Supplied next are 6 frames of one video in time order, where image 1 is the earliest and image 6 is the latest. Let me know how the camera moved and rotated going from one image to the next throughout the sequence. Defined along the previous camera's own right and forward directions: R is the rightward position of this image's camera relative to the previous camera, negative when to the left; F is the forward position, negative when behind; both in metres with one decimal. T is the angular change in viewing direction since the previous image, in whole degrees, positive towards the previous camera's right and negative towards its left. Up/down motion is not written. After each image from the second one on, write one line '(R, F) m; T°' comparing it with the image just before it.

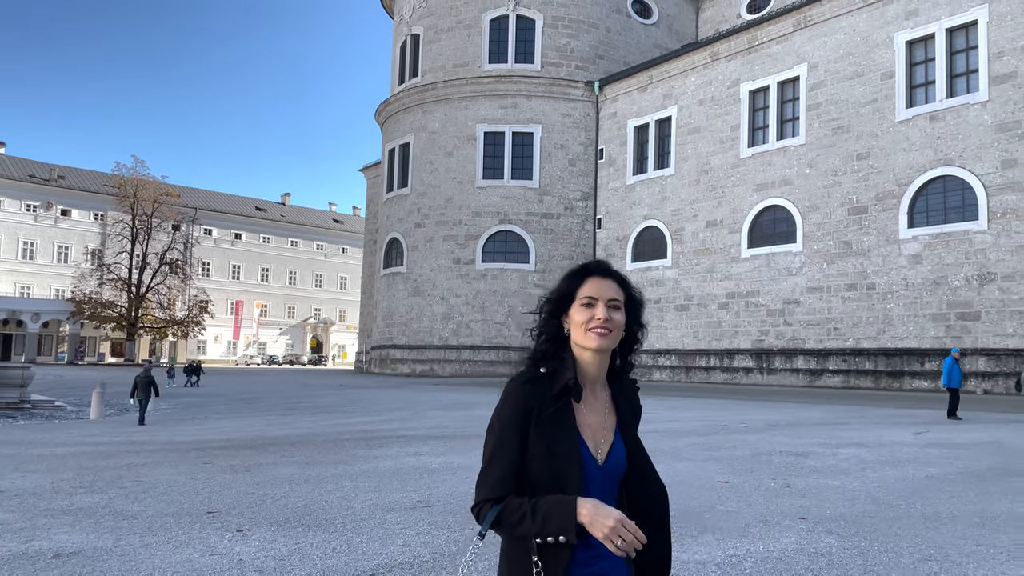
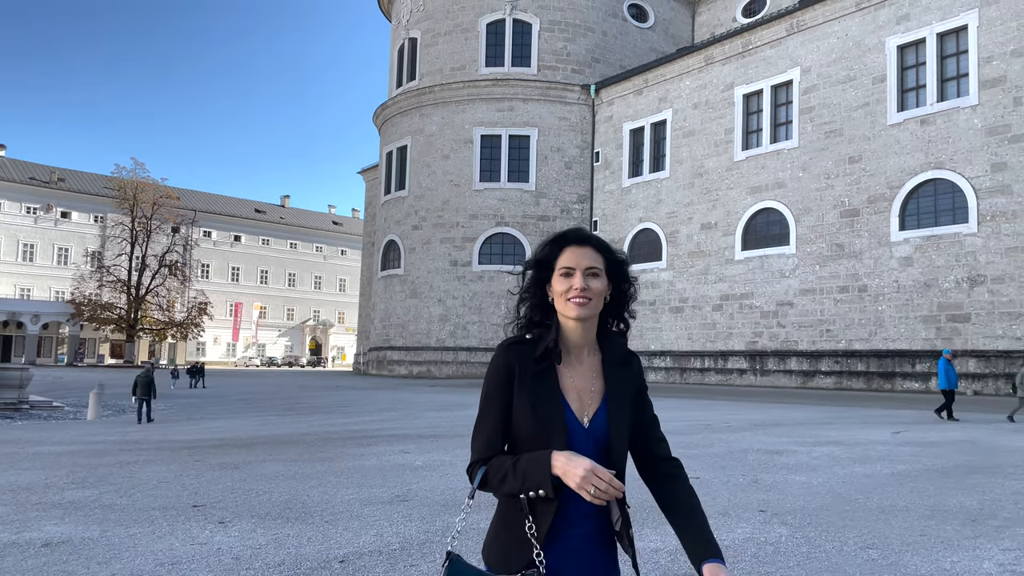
(+0.1, -0.2) m; 0°
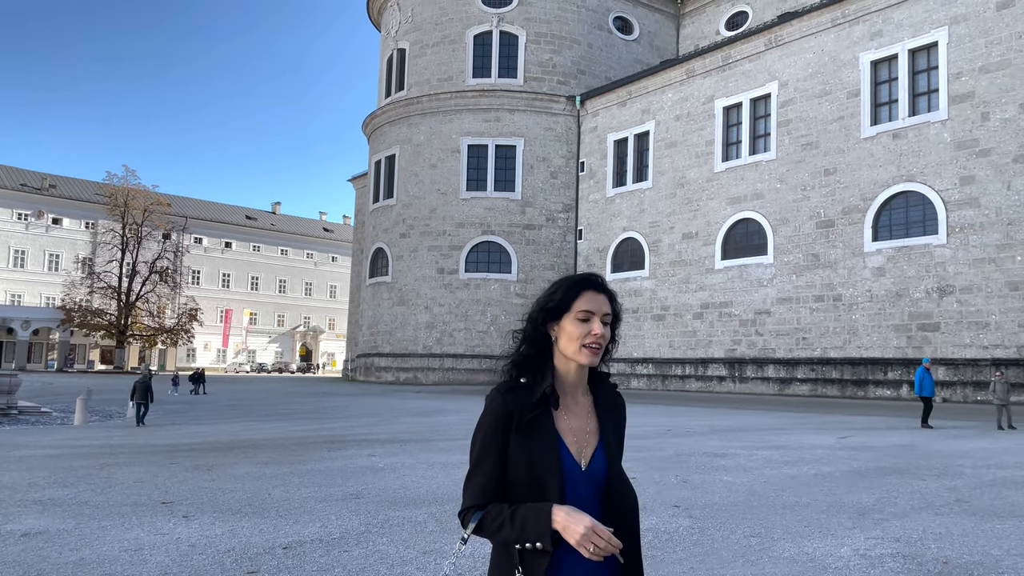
(+0.3, -0.4) m; 0°
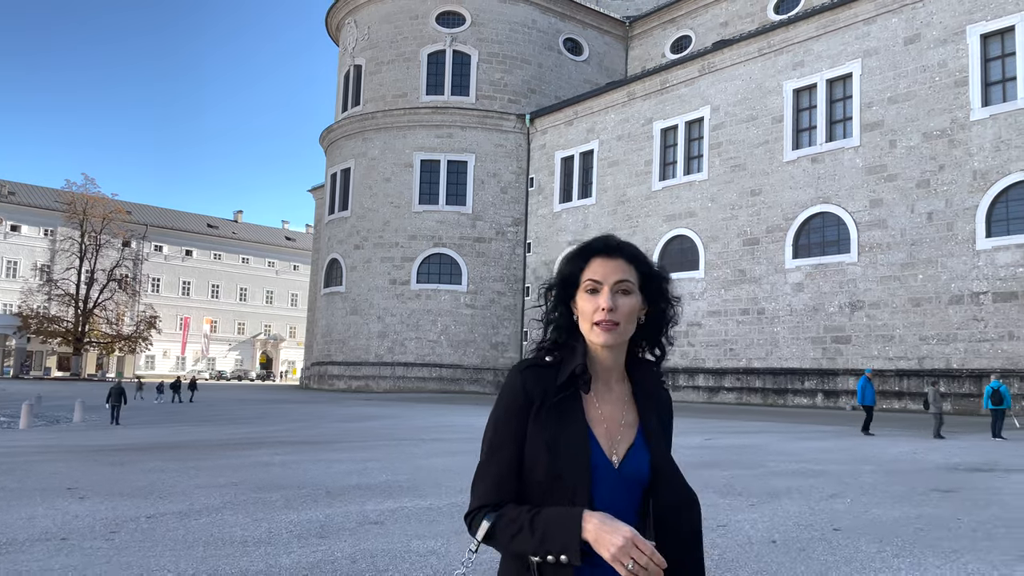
(+0.8, -0.9) m; +2°
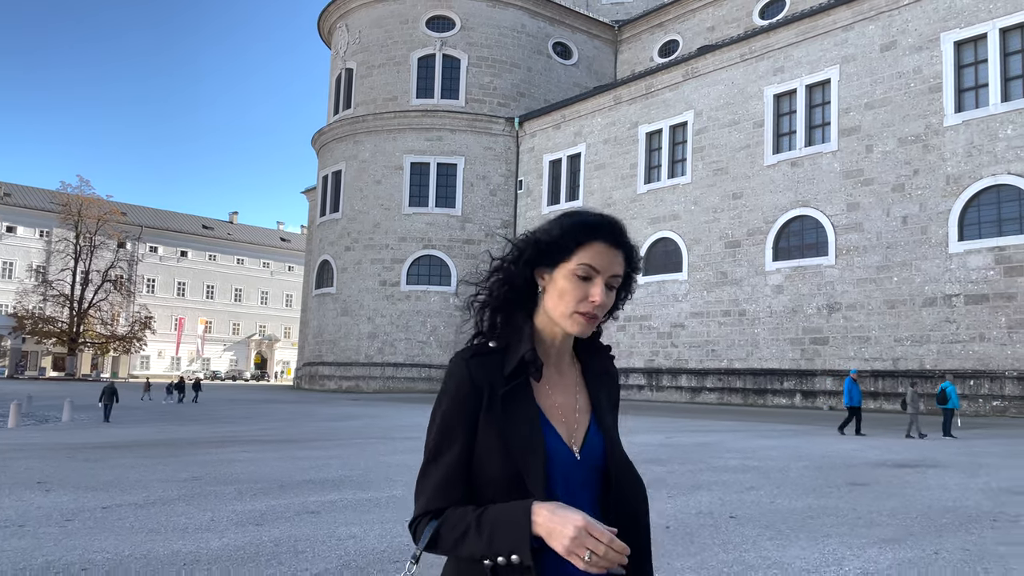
(+0.4, -0.3) m; 0°
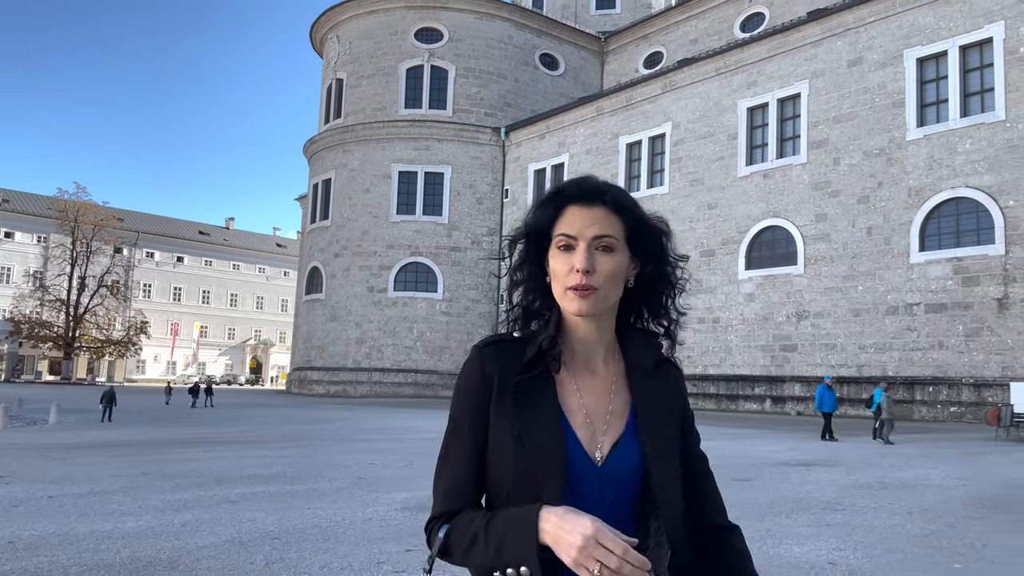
(+0.6, -0.6) m; 0°
